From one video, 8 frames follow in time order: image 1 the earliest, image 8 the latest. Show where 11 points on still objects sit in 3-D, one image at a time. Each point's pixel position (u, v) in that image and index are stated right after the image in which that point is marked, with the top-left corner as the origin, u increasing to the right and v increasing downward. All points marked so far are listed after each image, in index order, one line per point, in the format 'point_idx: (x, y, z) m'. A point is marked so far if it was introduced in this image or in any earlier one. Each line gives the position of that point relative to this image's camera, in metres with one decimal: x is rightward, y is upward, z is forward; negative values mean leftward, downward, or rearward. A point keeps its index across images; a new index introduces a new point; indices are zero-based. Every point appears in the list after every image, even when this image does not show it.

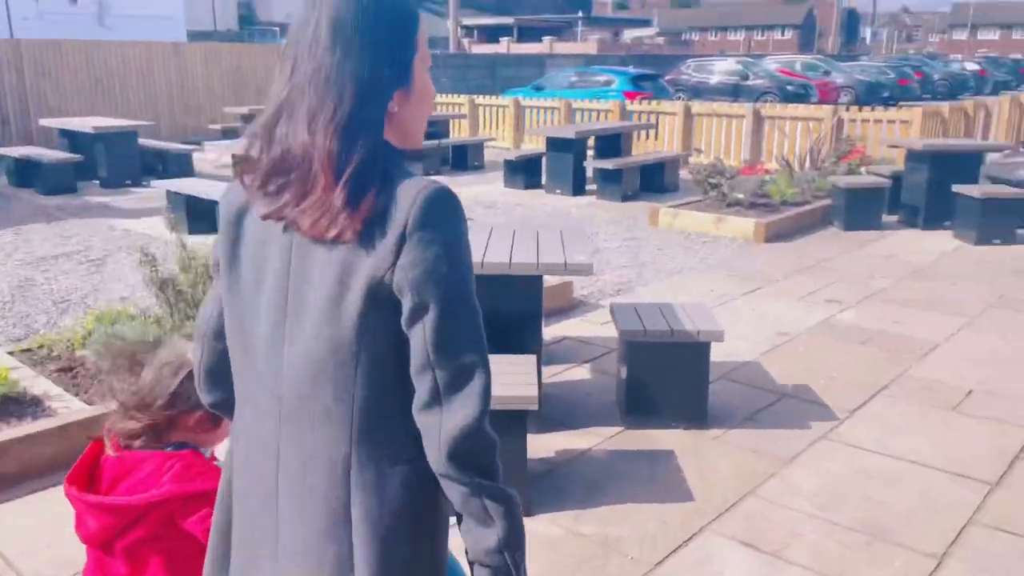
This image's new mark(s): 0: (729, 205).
0: (+2.5, +1.0, +9.5) m
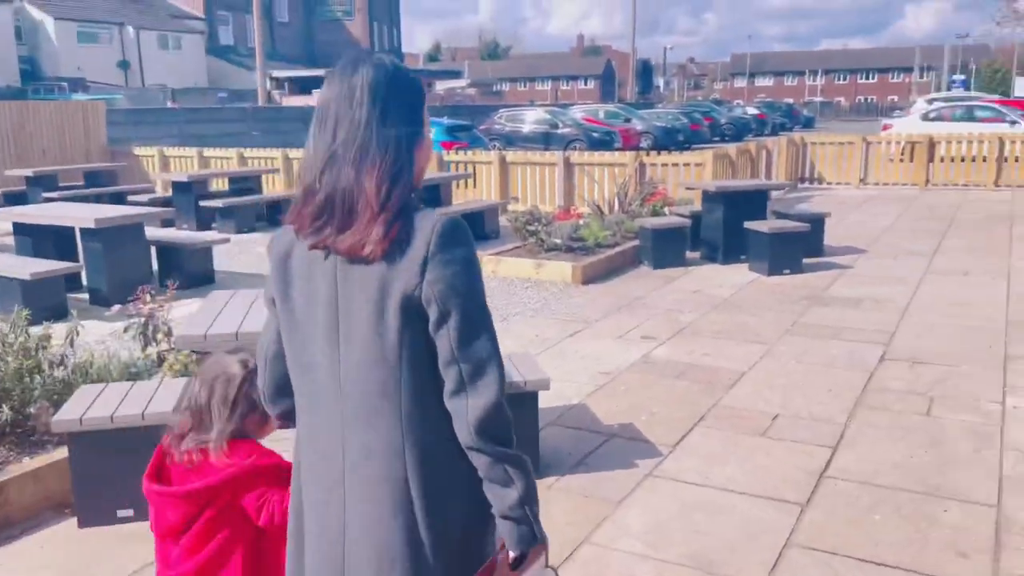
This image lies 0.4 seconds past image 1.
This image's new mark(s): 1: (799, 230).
0: (+0.4, +0.4, +9.8) m
1: (+3.2, +0.6, +9.1) m
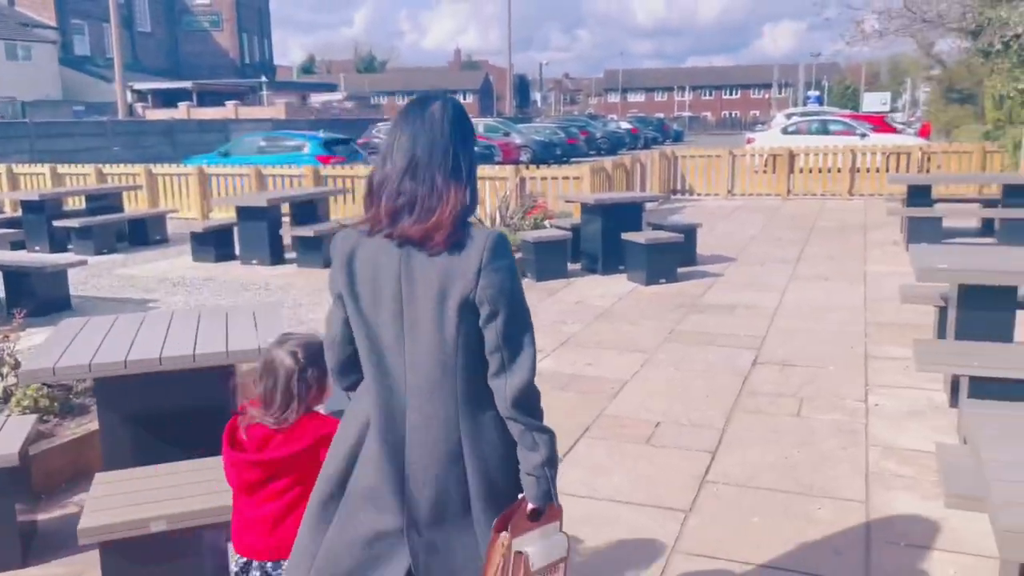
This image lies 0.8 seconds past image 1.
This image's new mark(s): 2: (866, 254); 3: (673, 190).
0: (-1.0, +0.3, +9.7) m
1: (+1.8, +0.5, +9.4) m
2: (+4.7, +0.4, +10.9) m
3: (+3.6, +2.2, +18.4) m
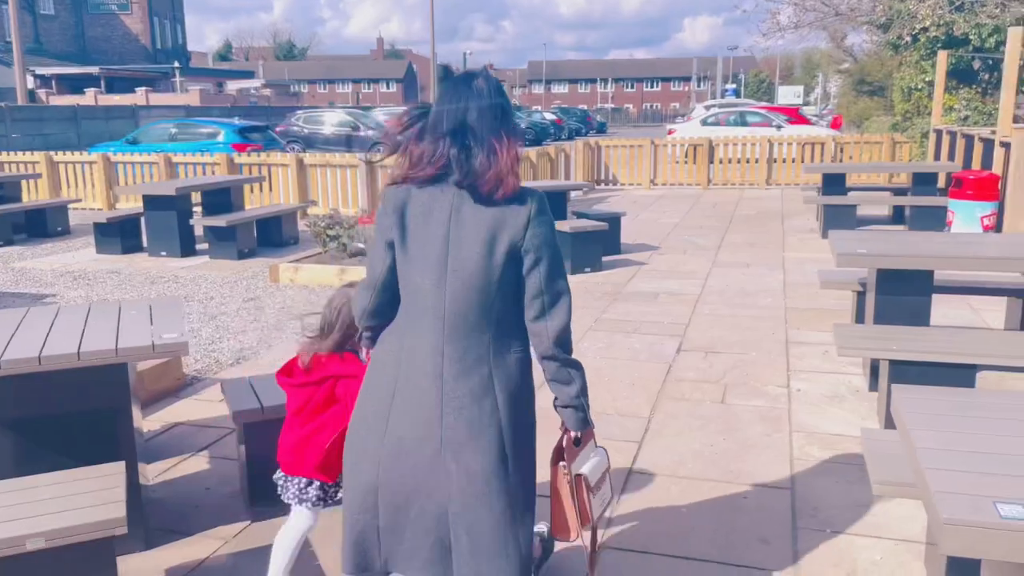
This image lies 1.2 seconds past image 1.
0: (-1.8, +0.4, +9.4) m
1: (+1.0, +0.7, +9.3) m
2: (+3.7, +0.6, +11.1) m
3: (+1.9, +2.4, +18.4) m
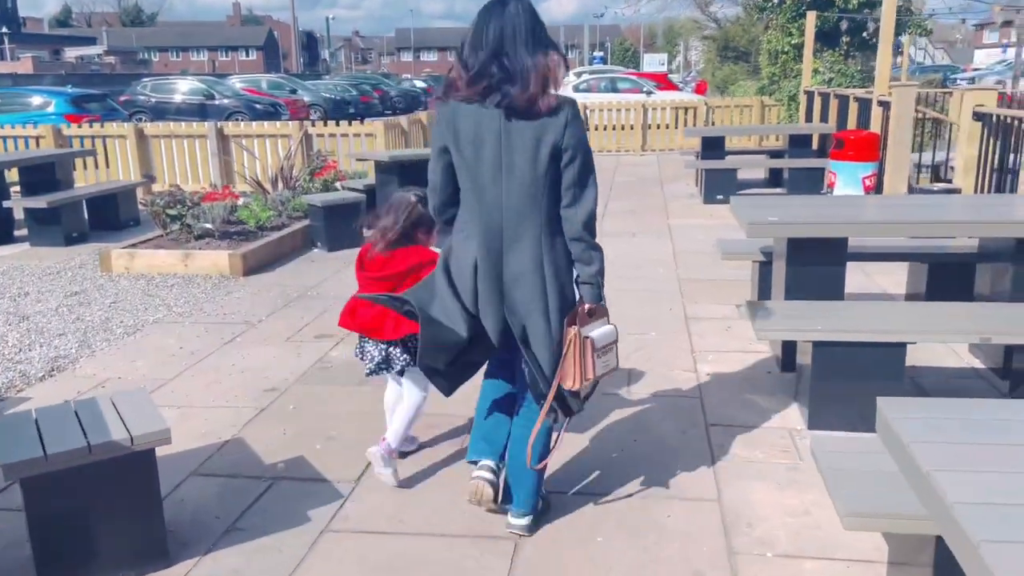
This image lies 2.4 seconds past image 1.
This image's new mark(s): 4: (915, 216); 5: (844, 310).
0: (-3.1, +0.5, +8.2) m
1: (-0.4, +0.9, +8.6) m
2: (+2.0, +1.0, +10.7) m
3: (-0.9, +3.0, +17.7) m
4: (+2.3, +0.4, +4.8) m
5: (+1.7, -0.1, +4.2) m
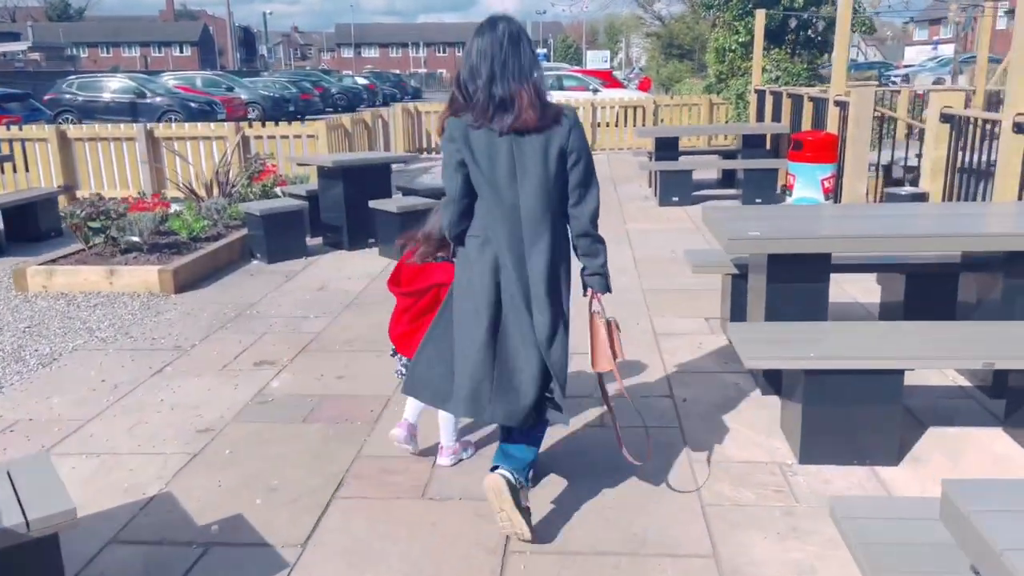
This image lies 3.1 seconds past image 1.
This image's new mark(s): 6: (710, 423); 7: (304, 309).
0: (-3.6, +0.3, +7.6) m
1: (-0.8, +0.8, +8.1) m
2: (+1.4, +1.0, +10.4) m
3: (-2.0, +2.9, +17.2) m
4: (+2.1, +0.3, +4.5) m
5: (+1.5, -0.2, +3.9) m
6: (+1.0, -0.7, +4.2) m
7: (-1.6, -0.2, +6.5) m
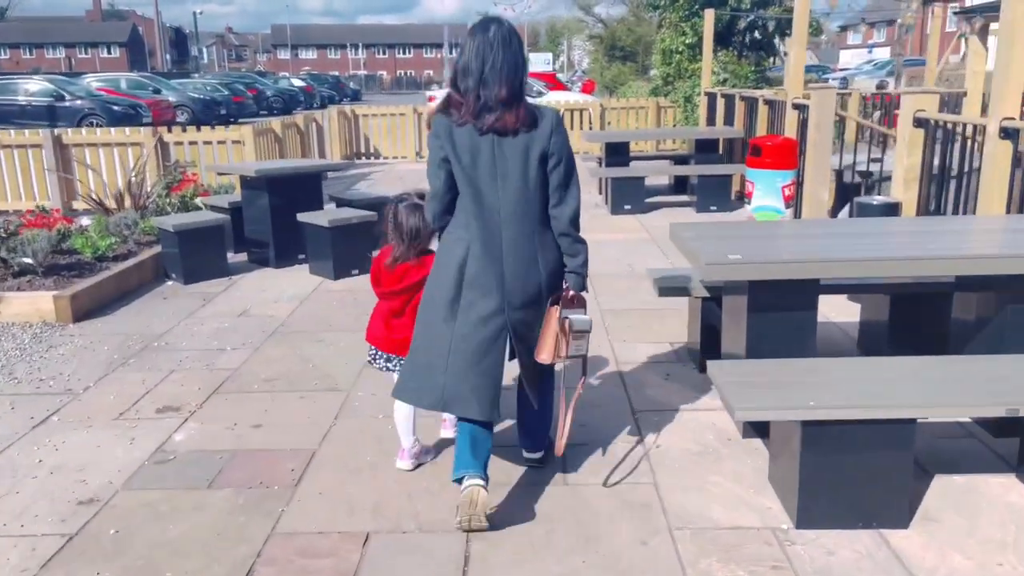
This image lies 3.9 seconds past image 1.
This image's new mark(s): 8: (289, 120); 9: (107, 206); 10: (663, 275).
0: (-4.0, +0.1, +6.7) m
1: (-1.4, +0.6, +7.4) m
2: (+0.7, +0.8, +9.9) m
3: (-3.1, +2.7, +16.4) m
4: (+1.8, +0.2, +4.0) m
5: (+1.3, -0.3, +3.3) m
6: (+0.8, -0.8, +3.6) m
7: (-2.0, -0.4, +5.7) m
8: (-3.4, +2.5, +12.6) m
9: (-4.3, +0.9, +8.8) m
10: (+0.9, +0.1, +4.9) m
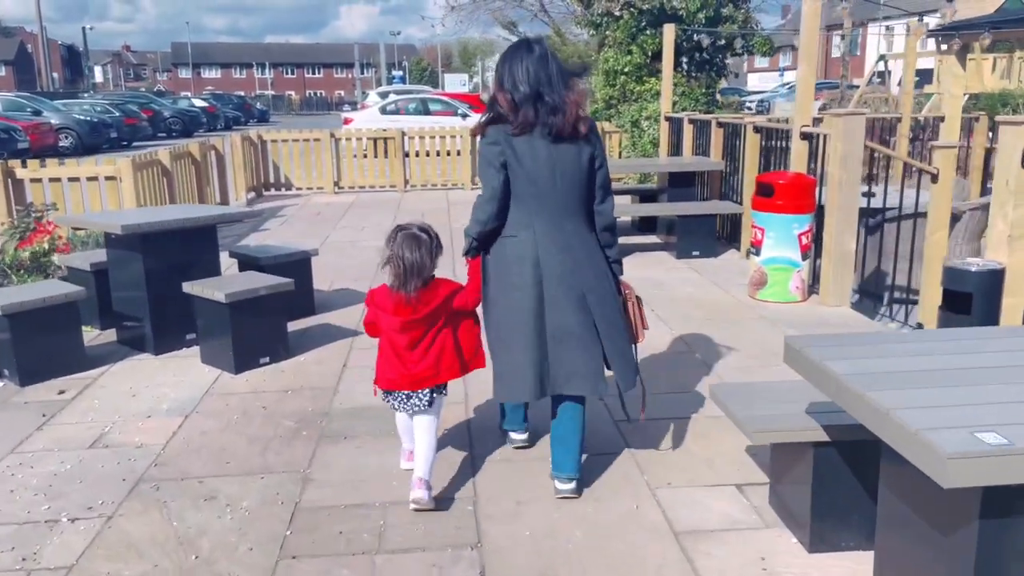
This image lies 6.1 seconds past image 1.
0: (-4.2, -0.5, +4.5) m
1: (-1.6, 0.0, +5.5) m
2: (+0.2, +0.2, +8.2) m
3: (-4.3, +1.8, +14.3) m
4: (+1.9, -0.3, +2.5) m
5: (+1.5, -0.8, +1.7) m
6: (+0.9, -1.3, +1.9) m
7: (-2.1, -1.0, +3.7) m
8: (-4.2, +1.8, +10.5) m
9: (-4.7, +0.2, +6.6) m
10: (+0.9, -0.4, +3.3) m
